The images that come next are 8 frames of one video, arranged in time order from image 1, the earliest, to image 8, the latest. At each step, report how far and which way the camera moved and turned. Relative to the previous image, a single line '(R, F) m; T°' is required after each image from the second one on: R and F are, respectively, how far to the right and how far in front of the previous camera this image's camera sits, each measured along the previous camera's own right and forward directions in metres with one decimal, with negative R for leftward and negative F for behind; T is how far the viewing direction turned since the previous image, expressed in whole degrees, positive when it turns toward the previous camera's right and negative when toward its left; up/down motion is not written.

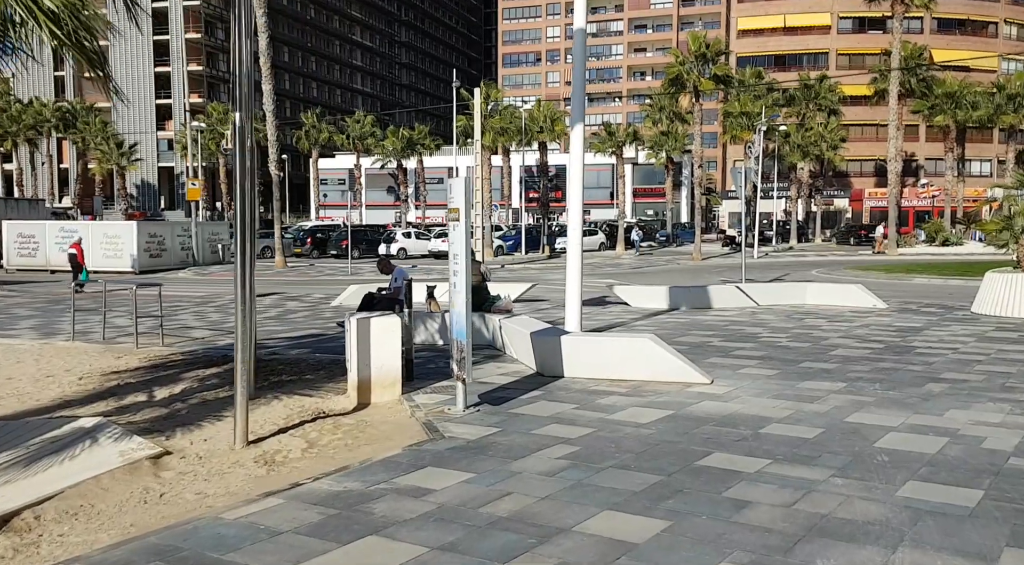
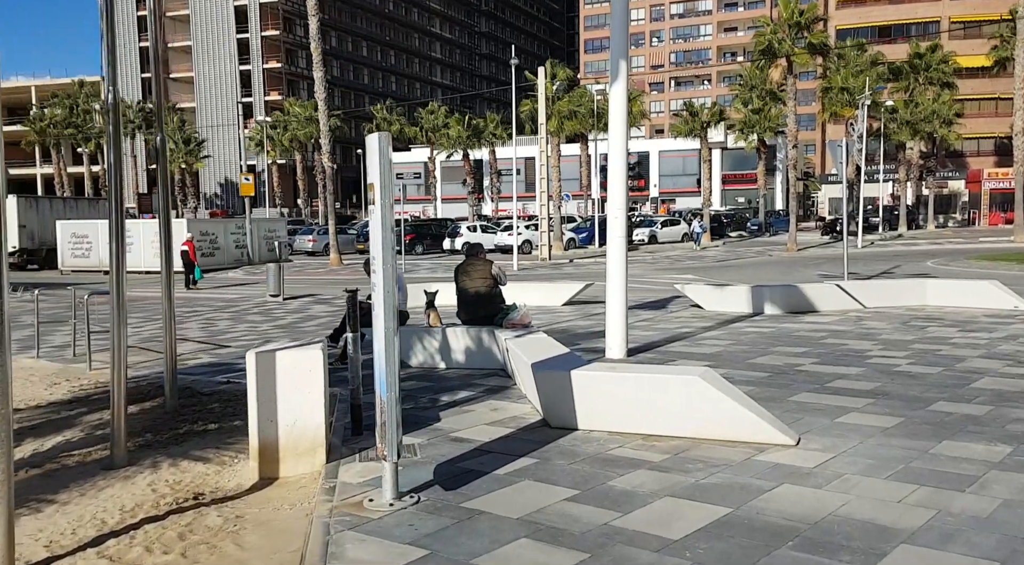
(+0.8, +3.3) m; -6°
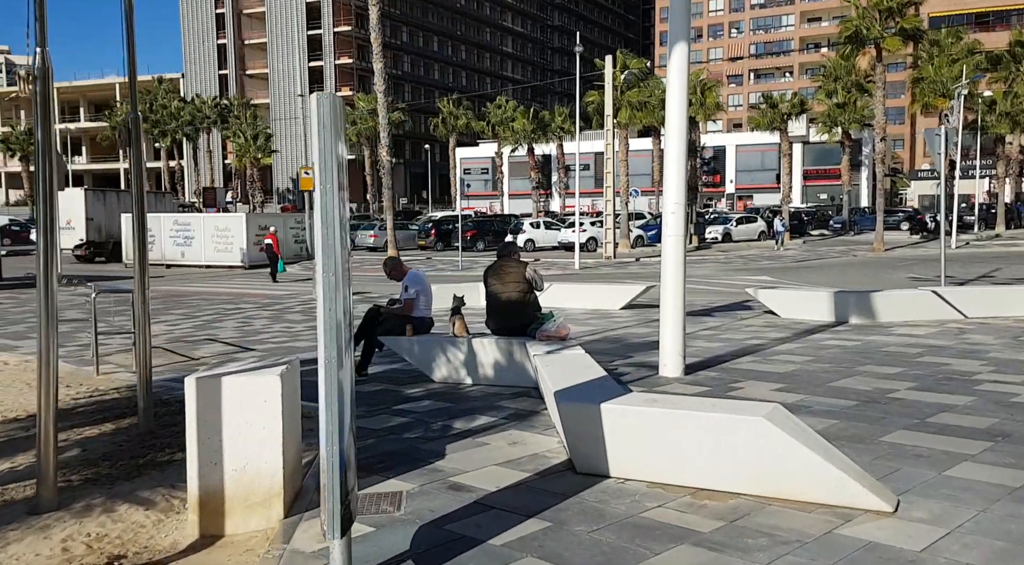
(+0.3, +1.5) m; -4°
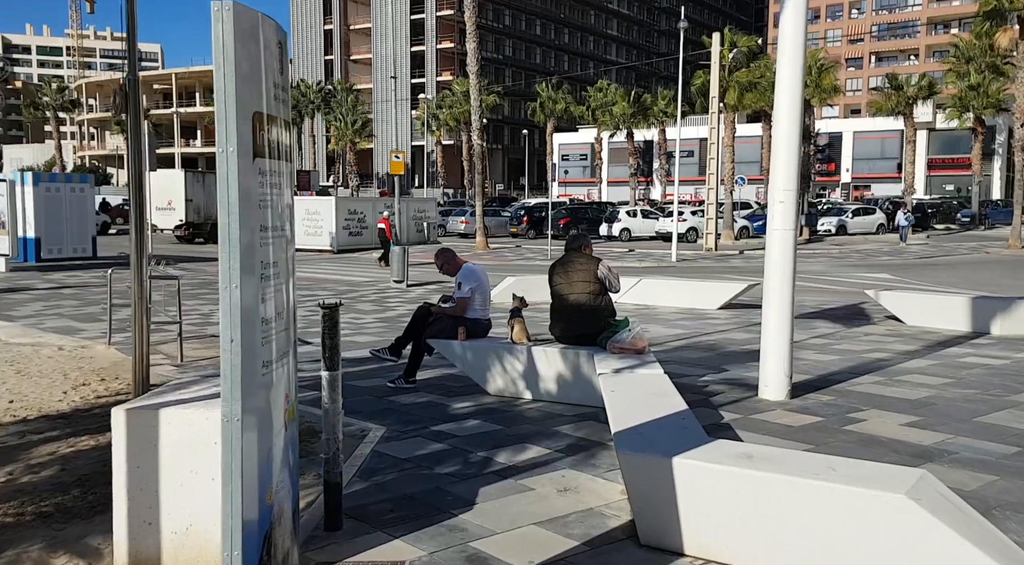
(+0.2, +1.5) m; -6°
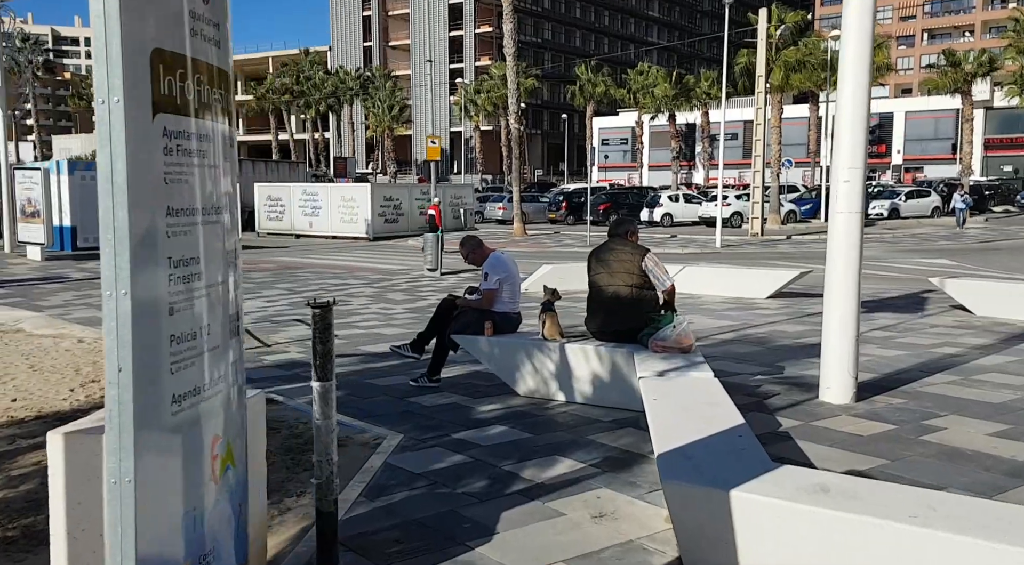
(+0.1, +0.7) m; -2°
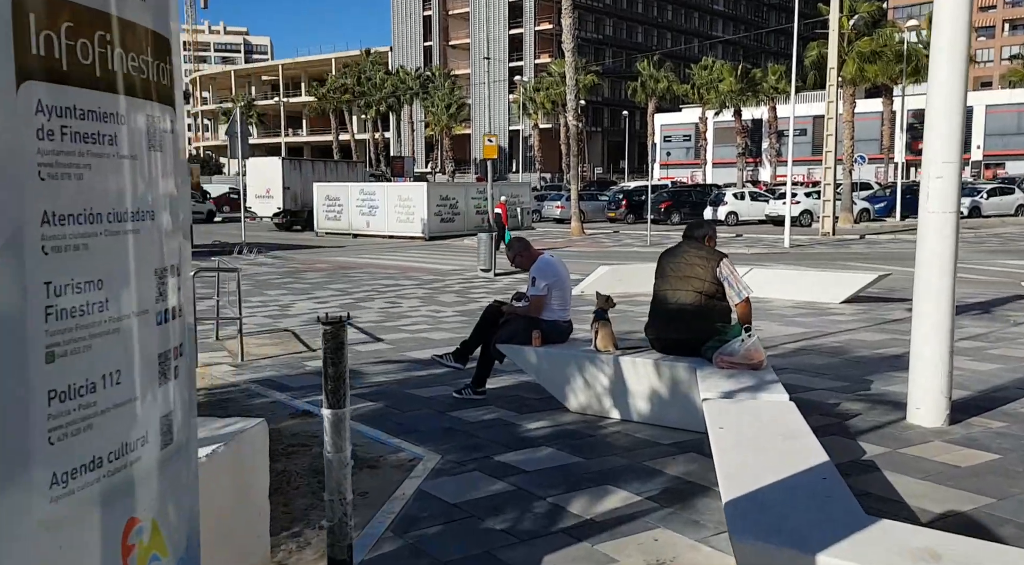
(+0.1, +0.6) m; -4°
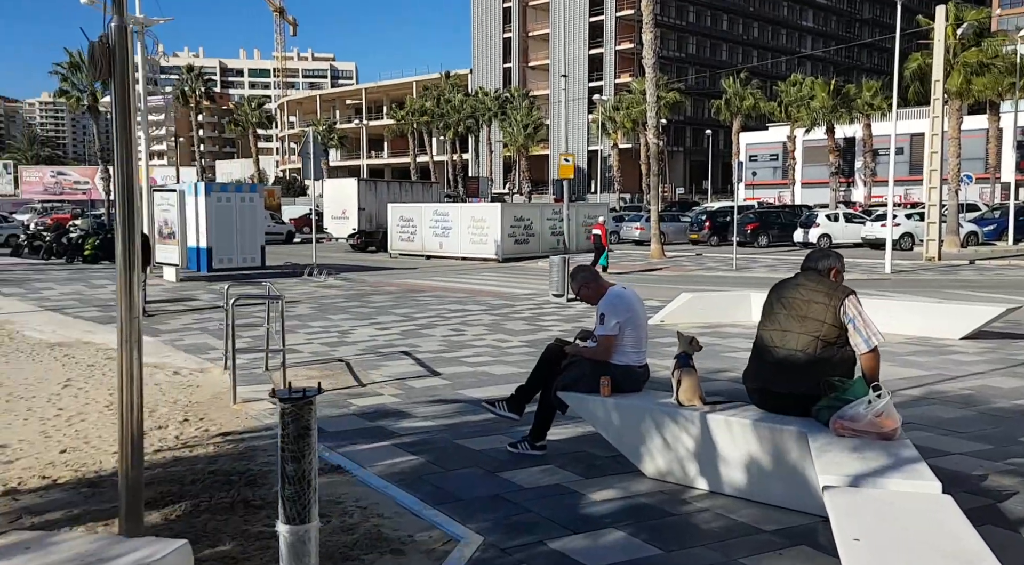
(+0.1, +1.1) m; -5°
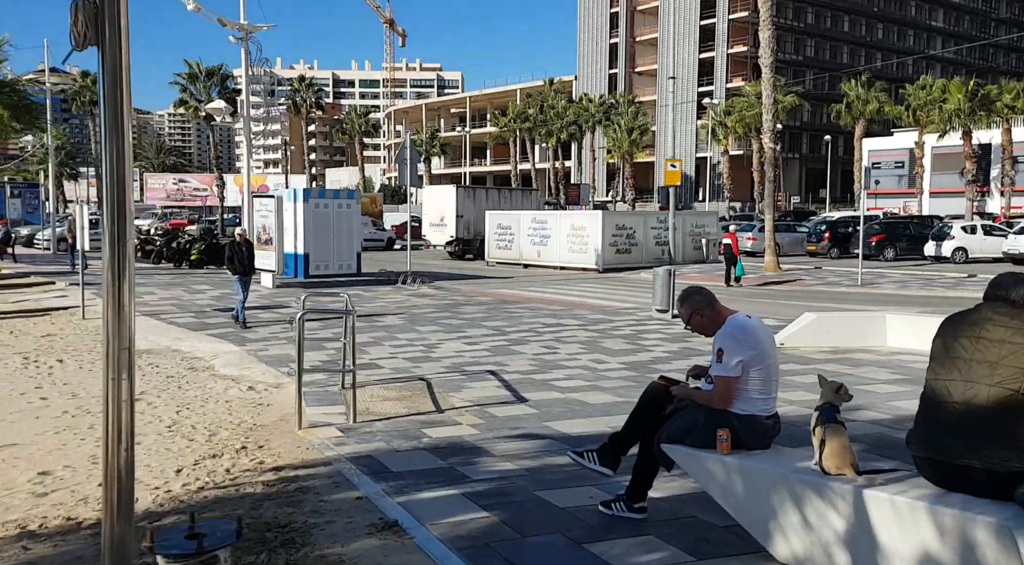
(0.0, +1.1) m; -6°
